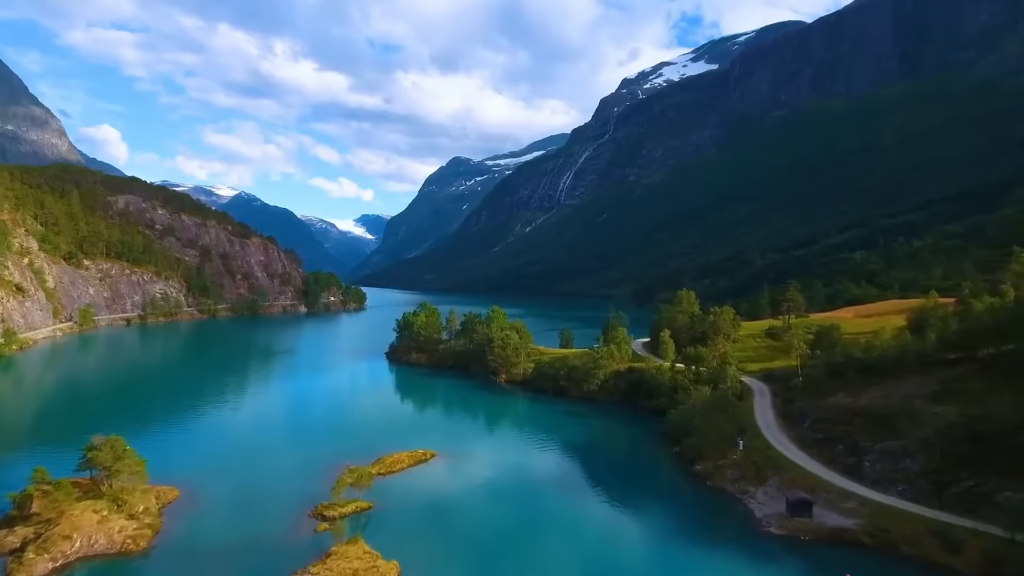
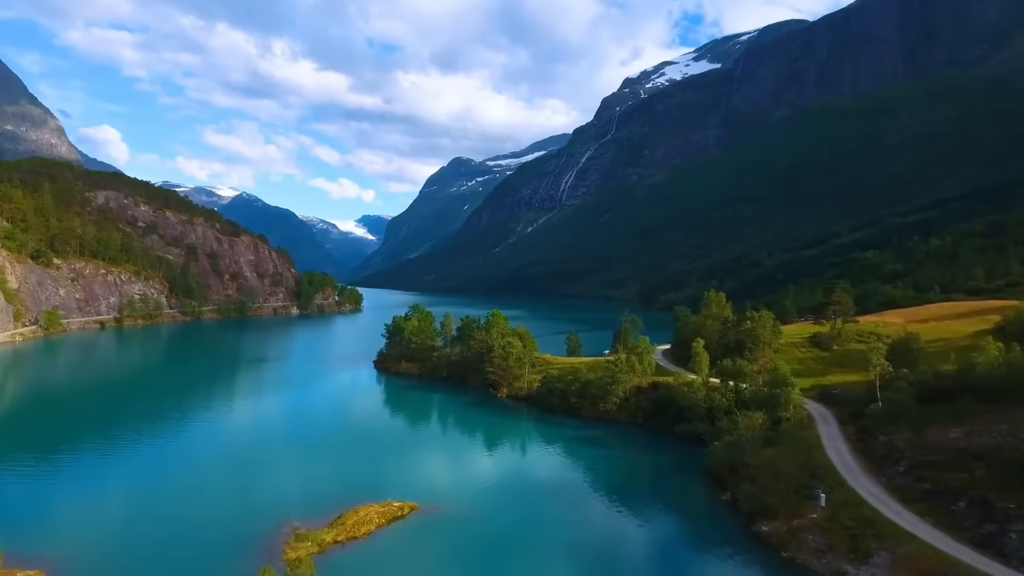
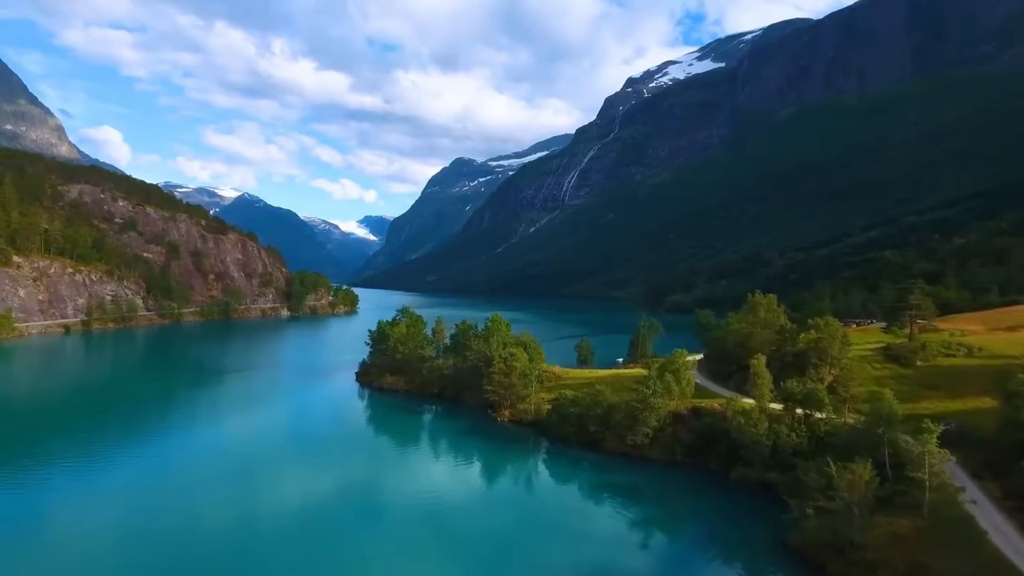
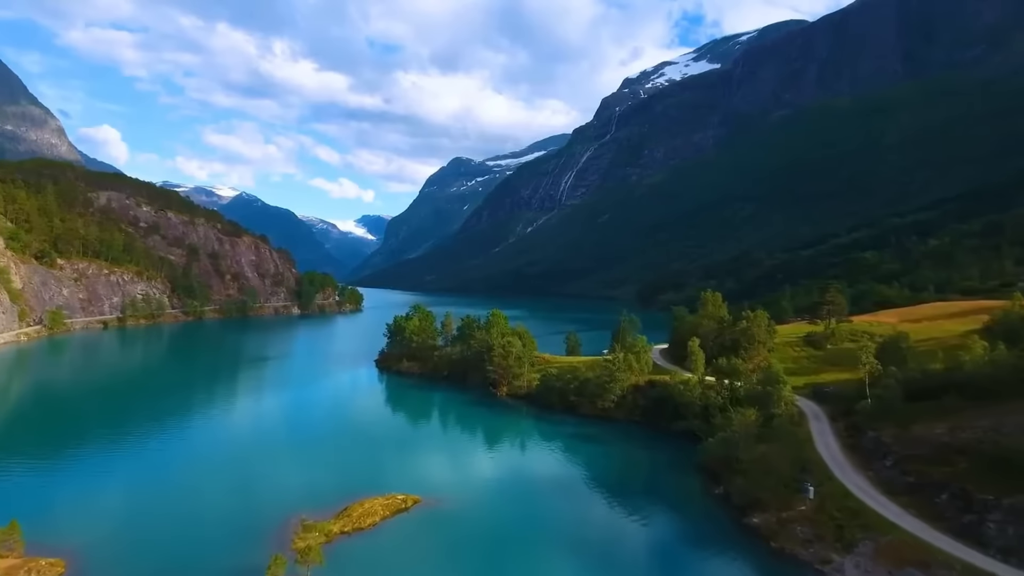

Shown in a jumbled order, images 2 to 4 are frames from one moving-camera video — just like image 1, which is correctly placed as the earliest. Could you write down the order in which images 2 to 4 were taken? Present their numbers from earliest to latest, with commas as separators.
4, 2, 3
